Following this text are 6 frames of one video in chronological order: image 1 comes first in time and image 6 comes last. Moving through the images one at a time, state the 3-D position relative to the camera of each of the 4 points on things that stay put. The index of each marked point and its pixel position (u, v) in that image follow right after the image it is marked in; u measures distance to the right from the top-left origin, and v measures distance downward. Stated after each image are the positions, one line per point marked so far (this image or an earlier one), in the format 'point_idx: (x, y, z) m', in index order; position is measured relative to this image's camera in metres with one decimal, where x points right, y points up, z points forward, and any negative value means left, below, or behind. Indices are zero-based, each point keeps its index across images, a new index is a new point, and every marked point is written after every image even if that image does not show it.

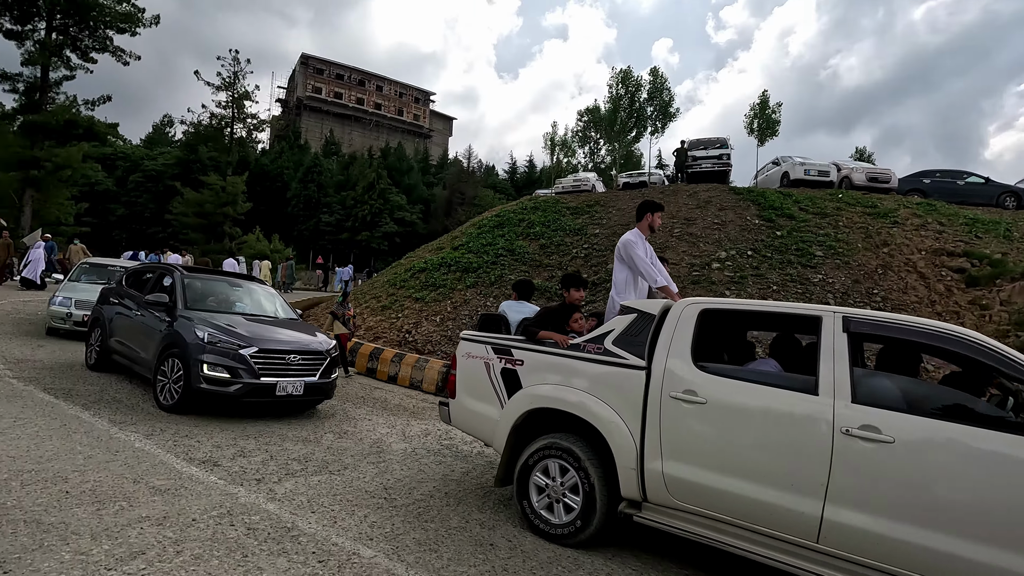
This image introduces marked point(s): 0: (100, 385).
0: (-5.7, -1.3, +7.4) m
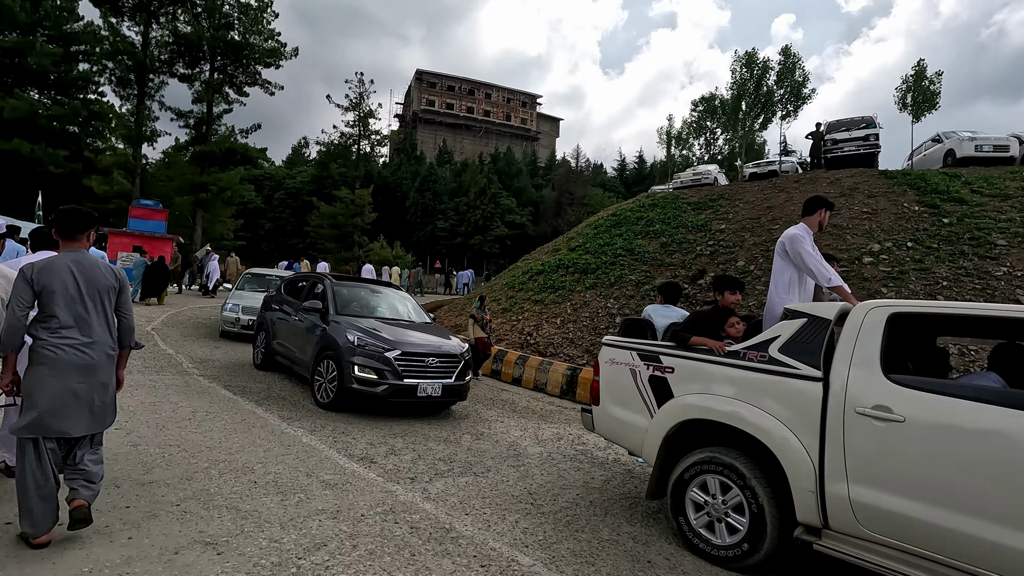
0: (-3.8, -1.5, +8.2) m
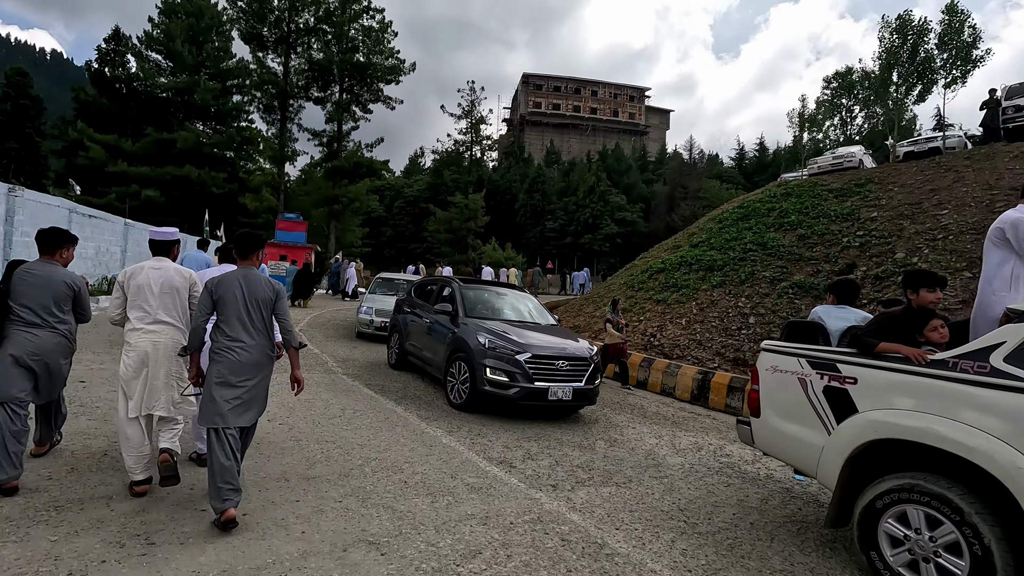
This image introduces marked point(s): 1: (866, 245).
0: (-1.8, -1.5, +8.6) m
1: (+8.6, +1.1, +13.0) m
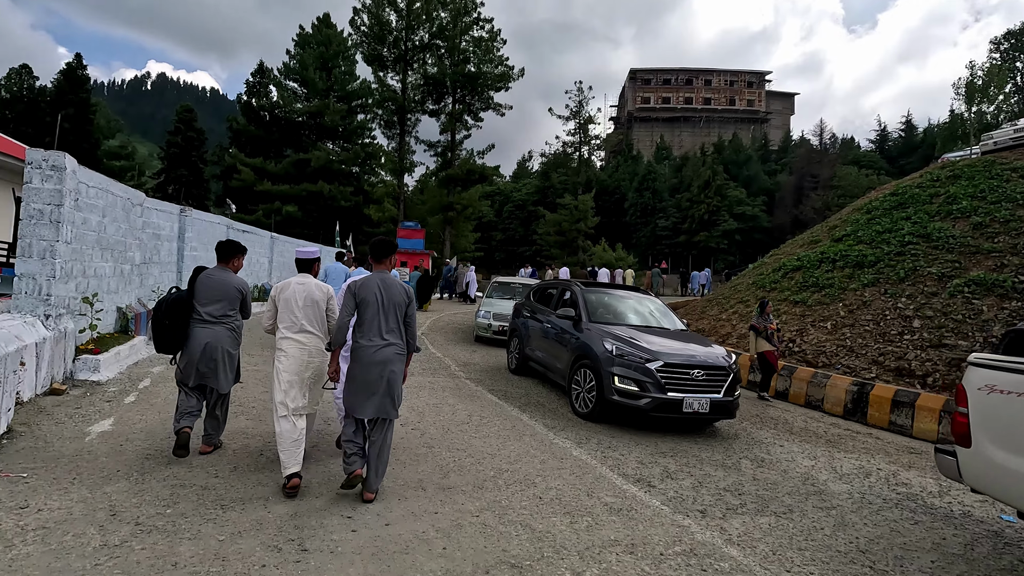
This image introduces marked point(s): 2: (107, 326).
0: (+0.2, -1.6, +8.5) m
1: (+11.2, +1.1, +10.8) m
2: (-6.0, -0.6, +8.0) m
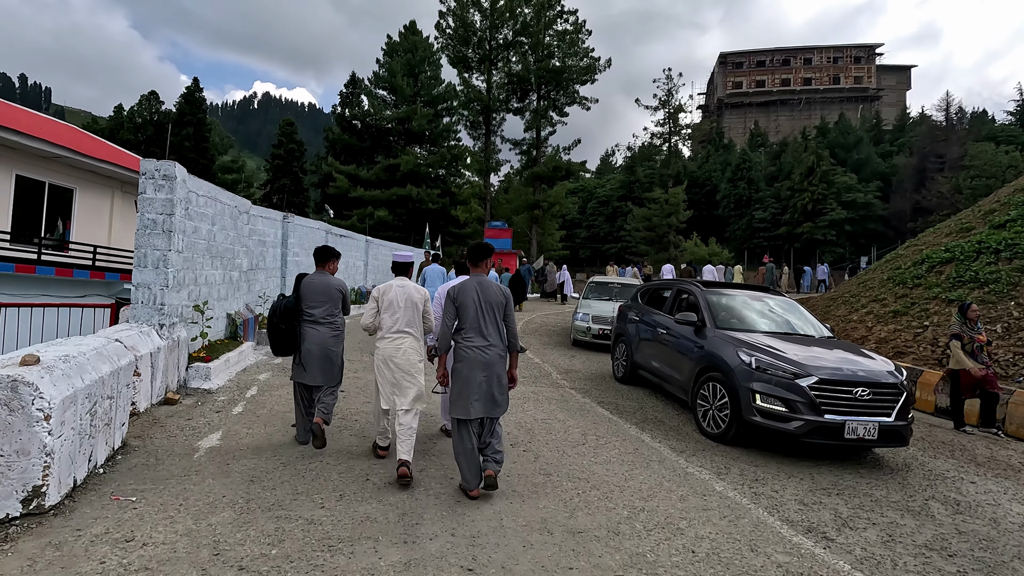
0: (+1.8, -1.6, +7.7) m
1: (+13.0, +1.3, +8.2) m
2: (-4.5, -0.7, +8.1) m
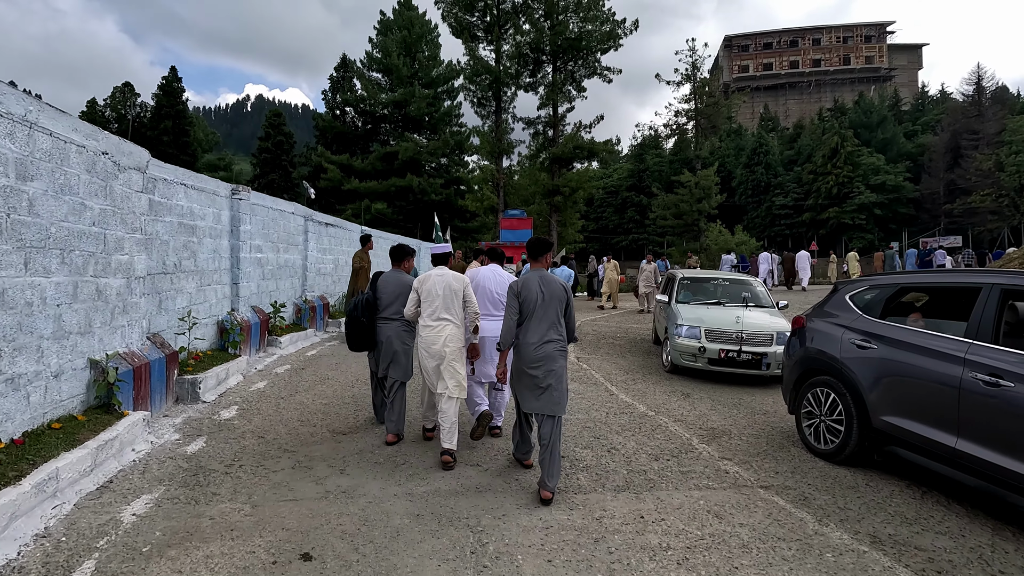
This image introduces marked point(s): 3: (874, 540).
0: (+2.9, -1.6, +3.5) m
1: (+14.0, +1.6, +4.1) m
2: (-3.4, -0.8, +4.0) m
3: (+2.4, -1.6, +3.6) m
